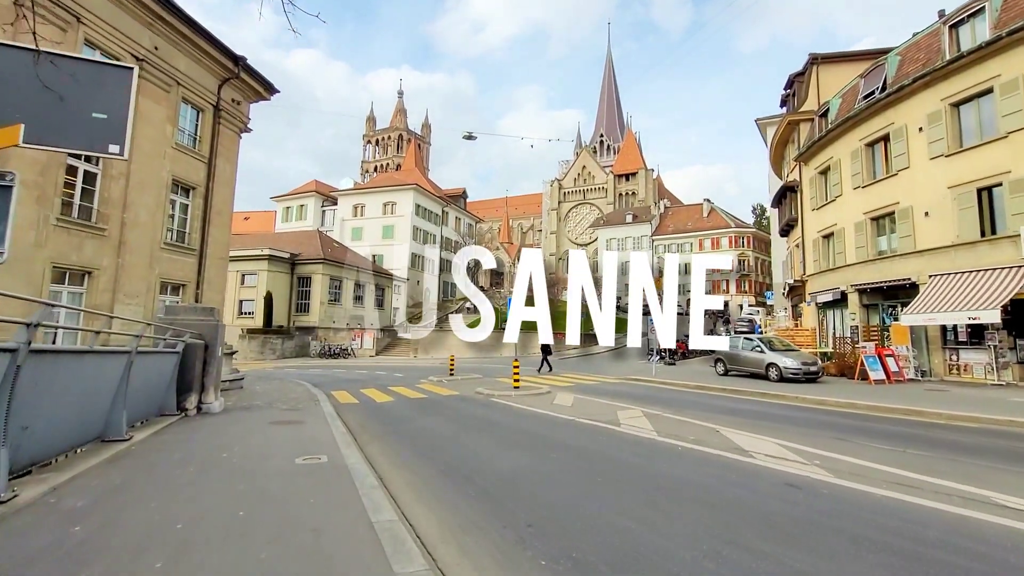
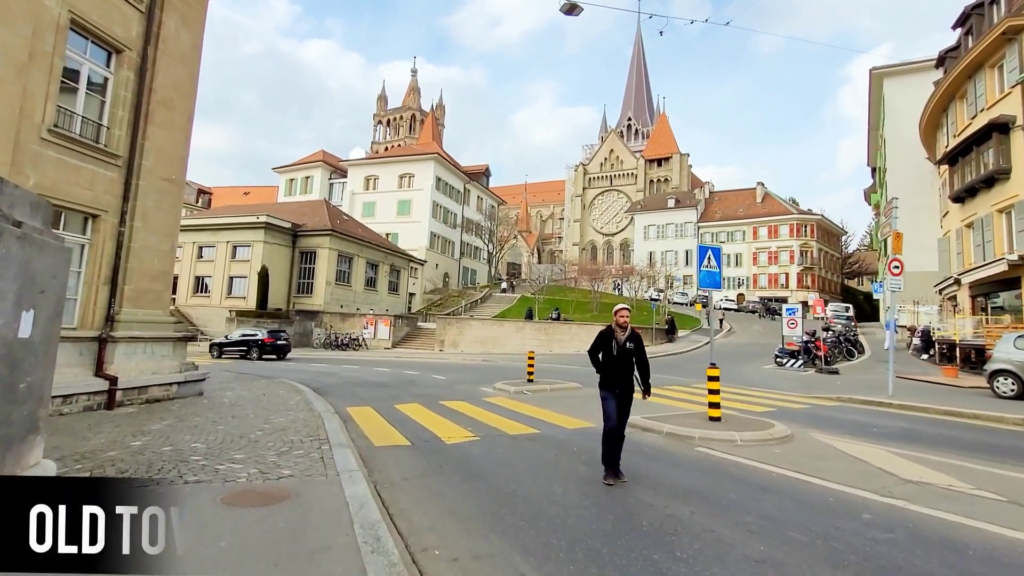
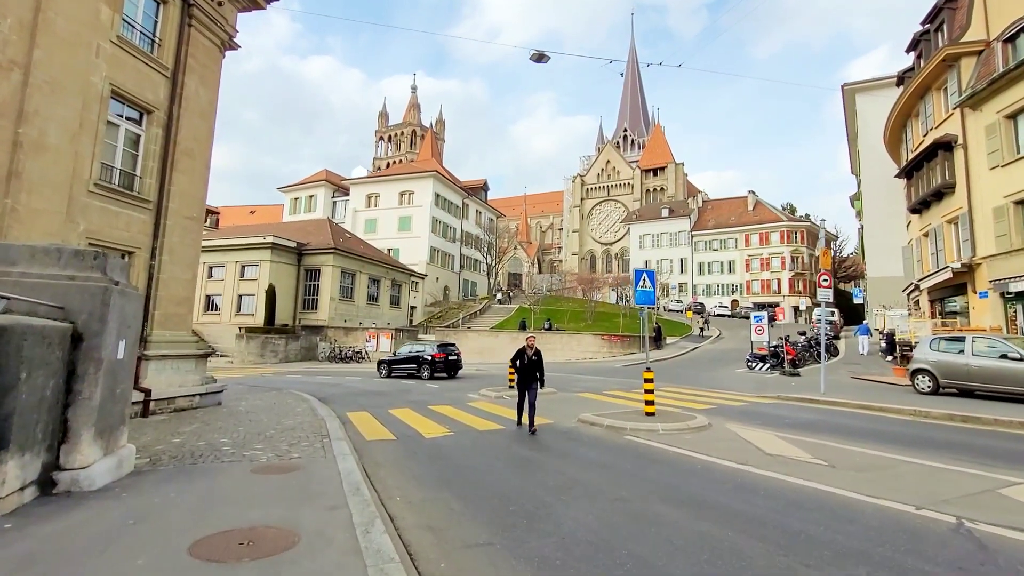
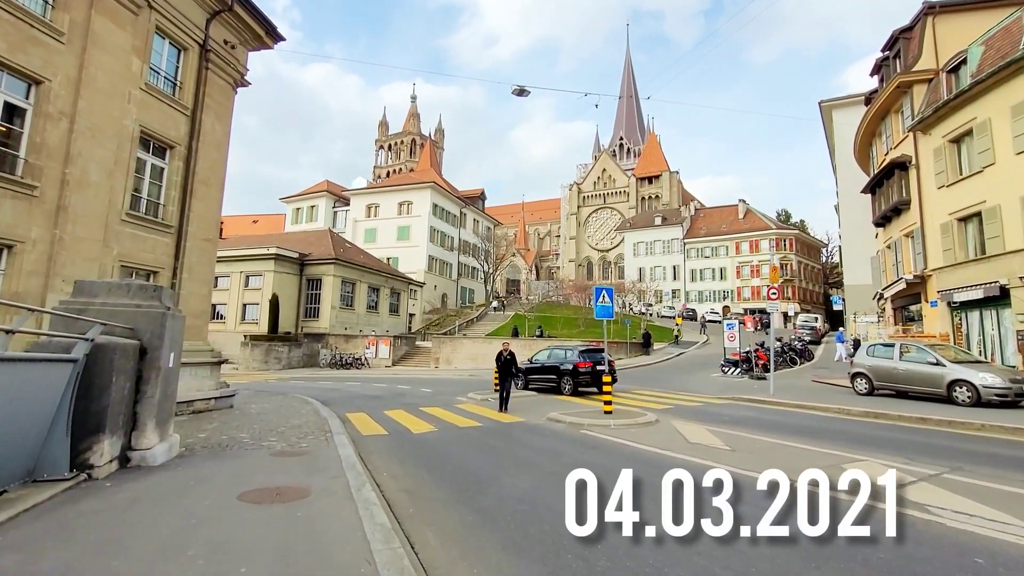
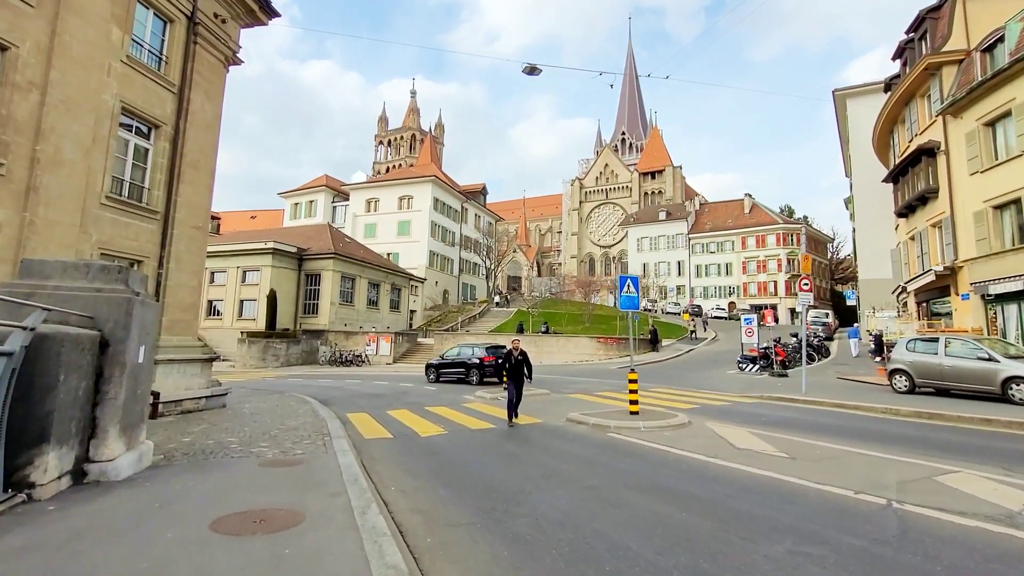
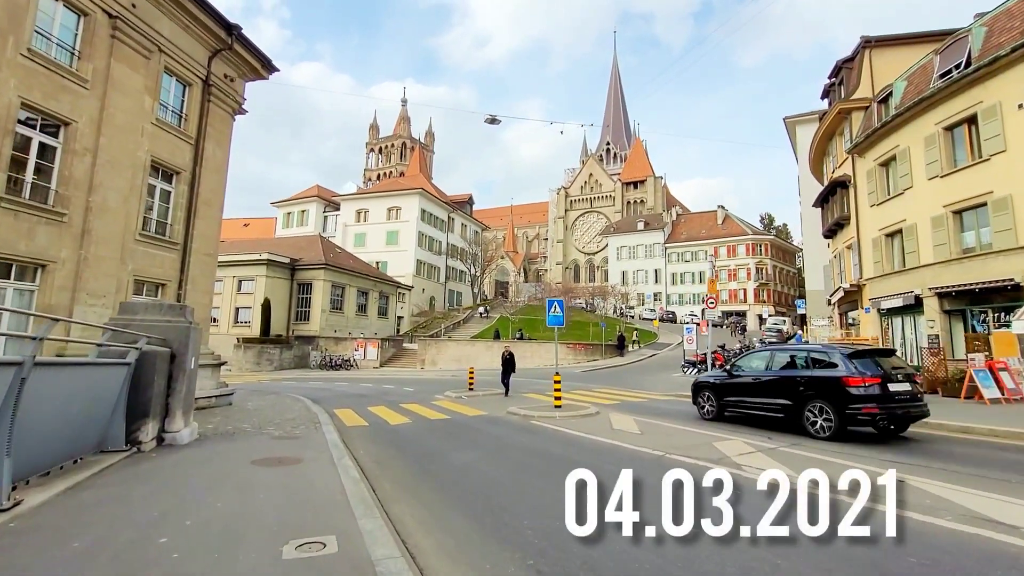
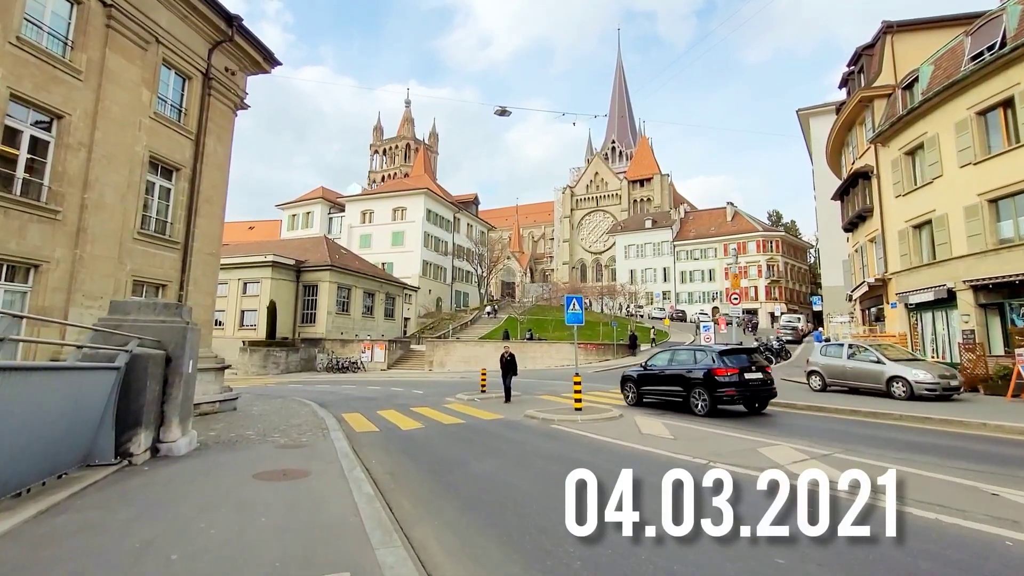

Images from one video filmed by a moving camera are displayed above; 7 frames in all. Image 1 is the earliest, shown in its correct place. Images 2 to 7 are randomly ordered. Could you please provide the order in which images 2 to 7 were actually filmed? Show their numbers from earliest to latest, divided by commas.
6, 7, 4, 5, 3, 2
